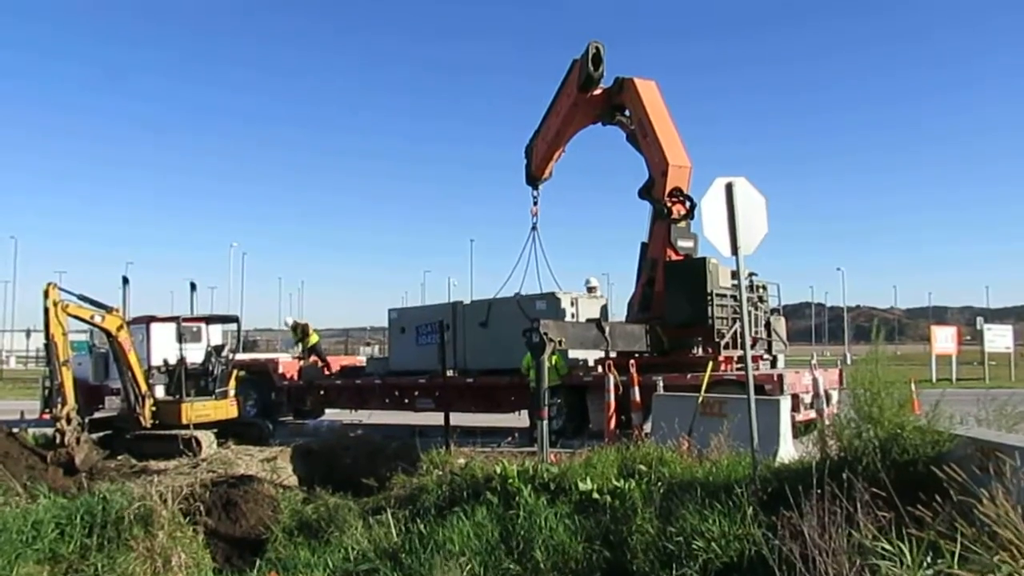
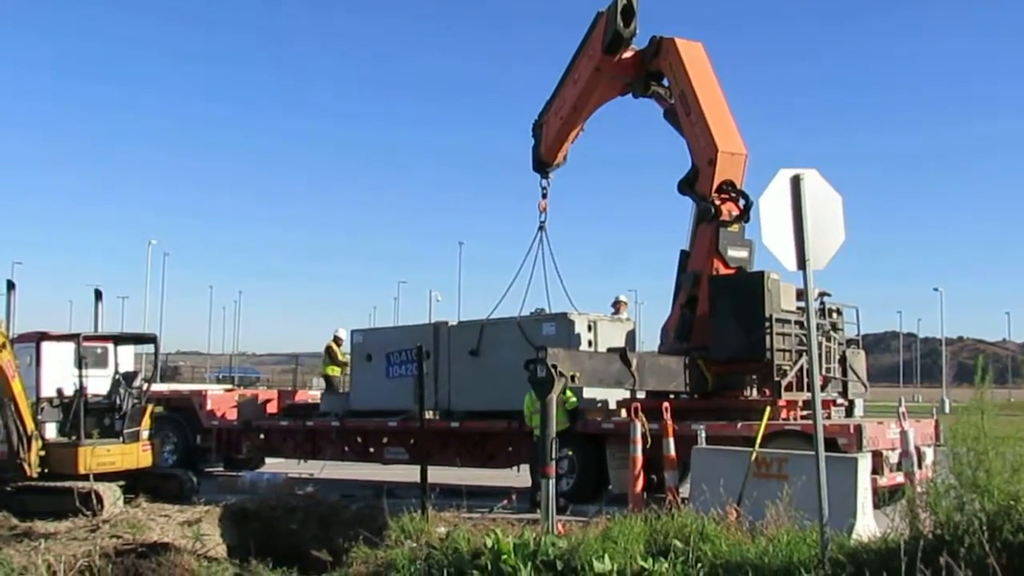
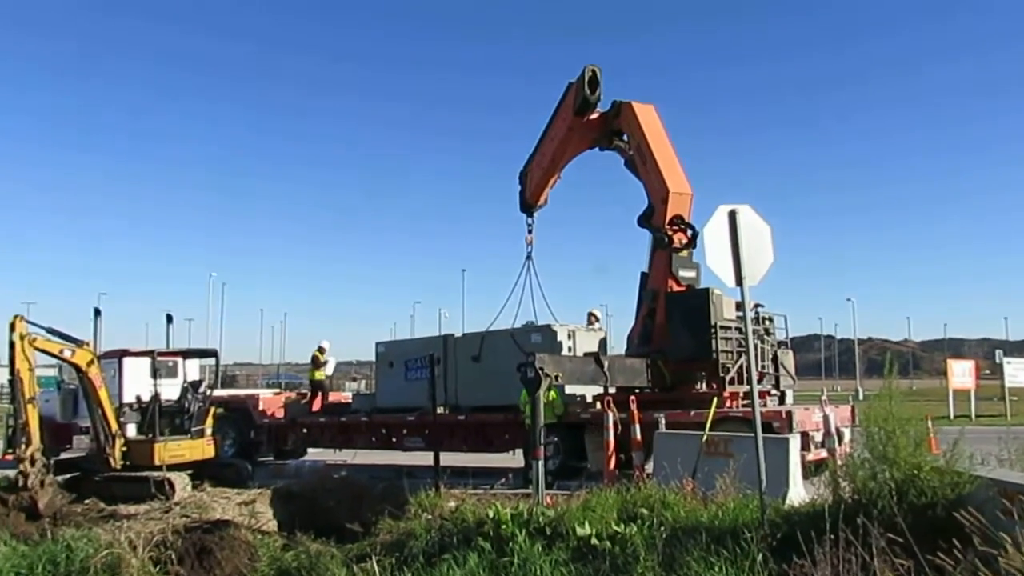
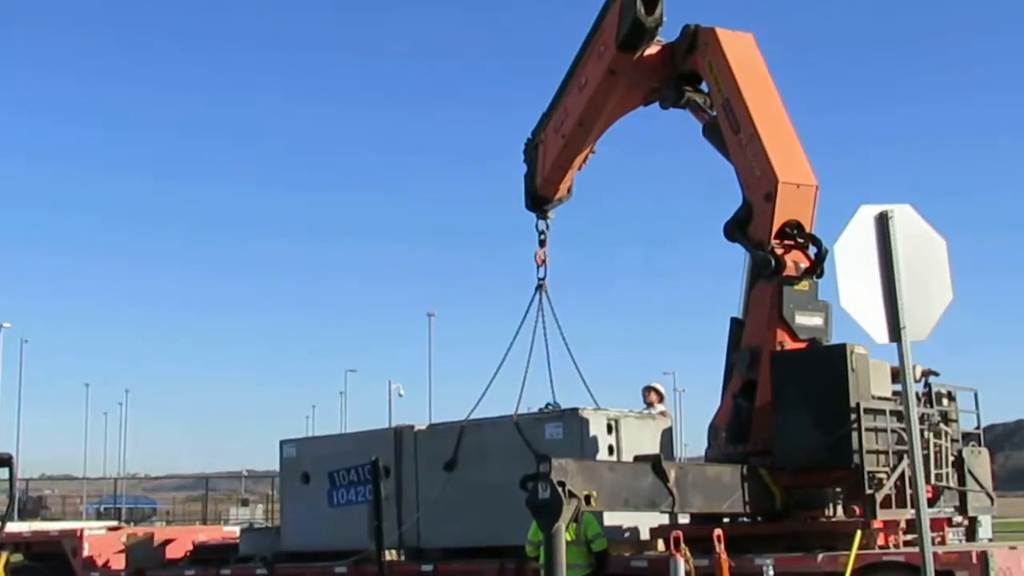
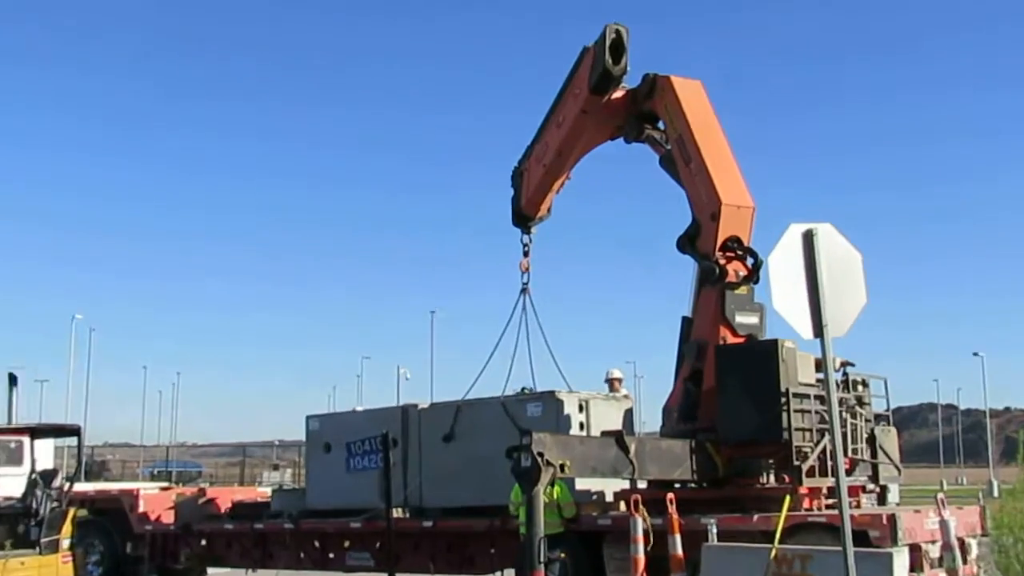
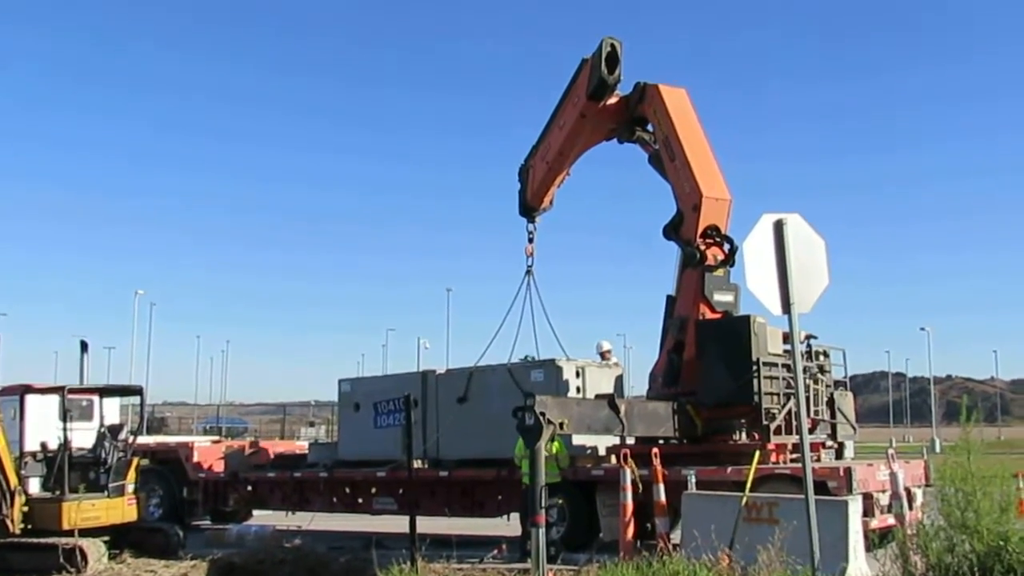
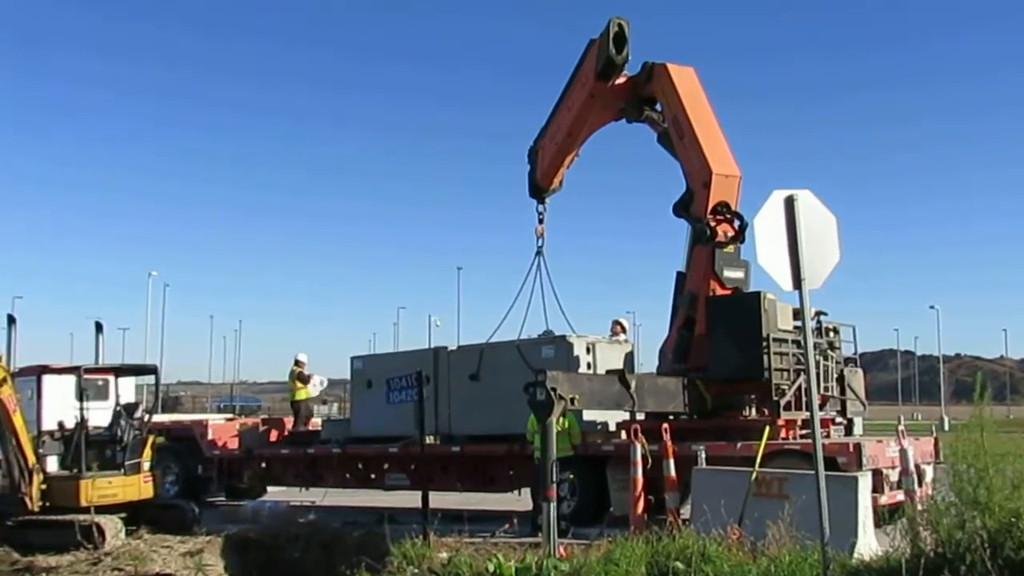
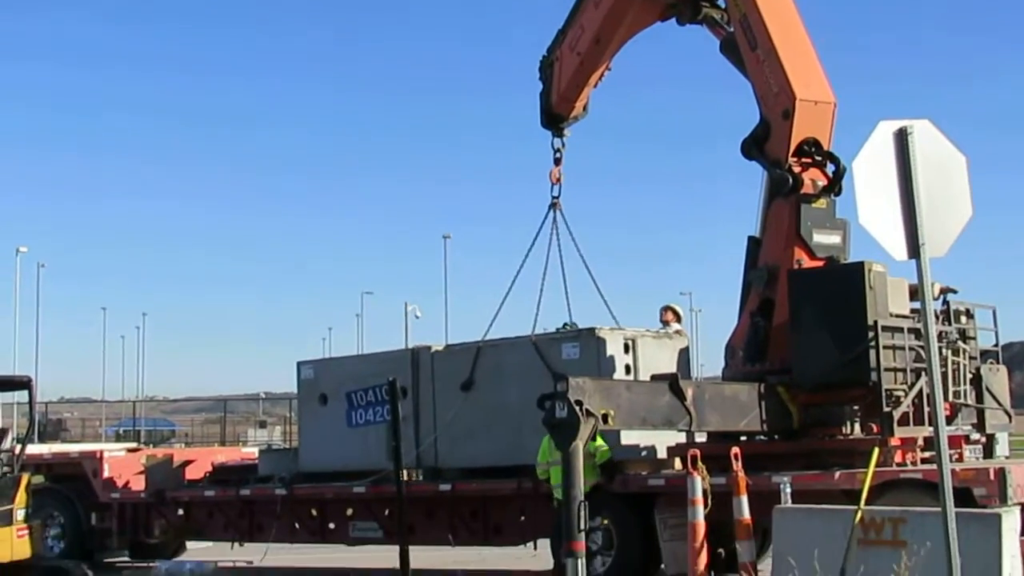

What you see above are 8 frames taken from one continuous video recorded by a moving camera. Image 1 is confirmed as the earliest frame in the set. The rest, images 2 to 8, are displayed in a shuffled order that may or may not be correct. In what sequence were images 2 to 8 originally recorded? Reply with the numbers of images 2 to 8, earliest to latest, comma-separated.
3, 7, 2, 6, 5, 4, 8
